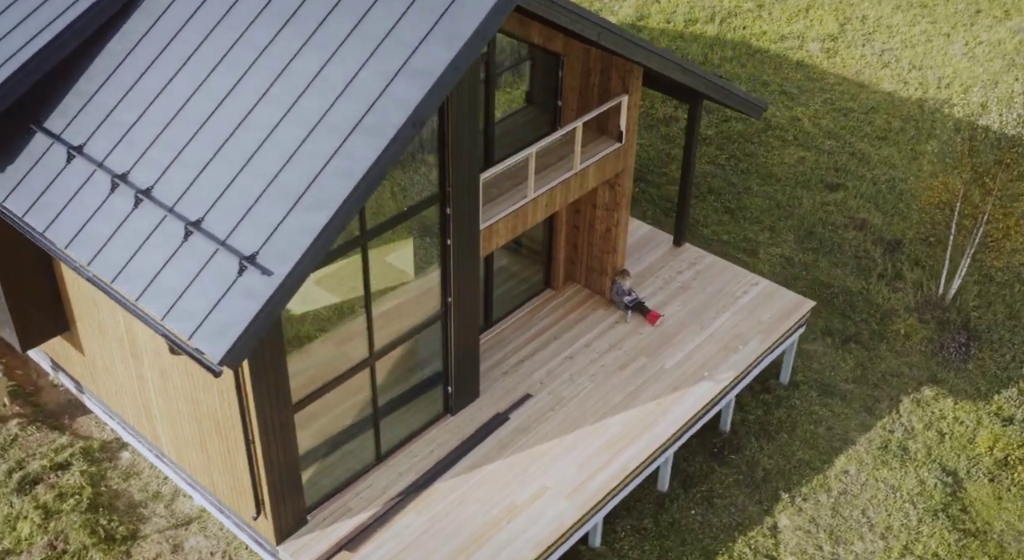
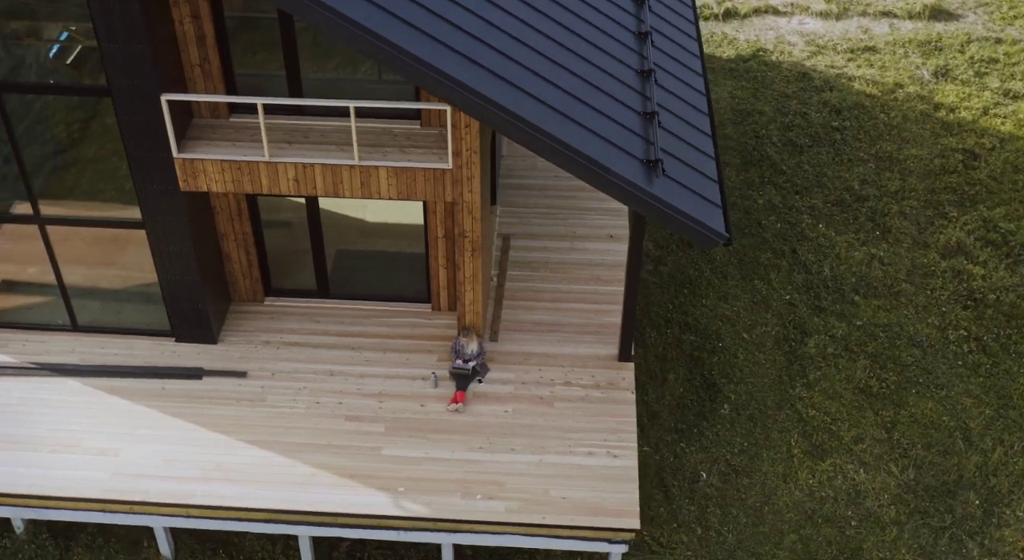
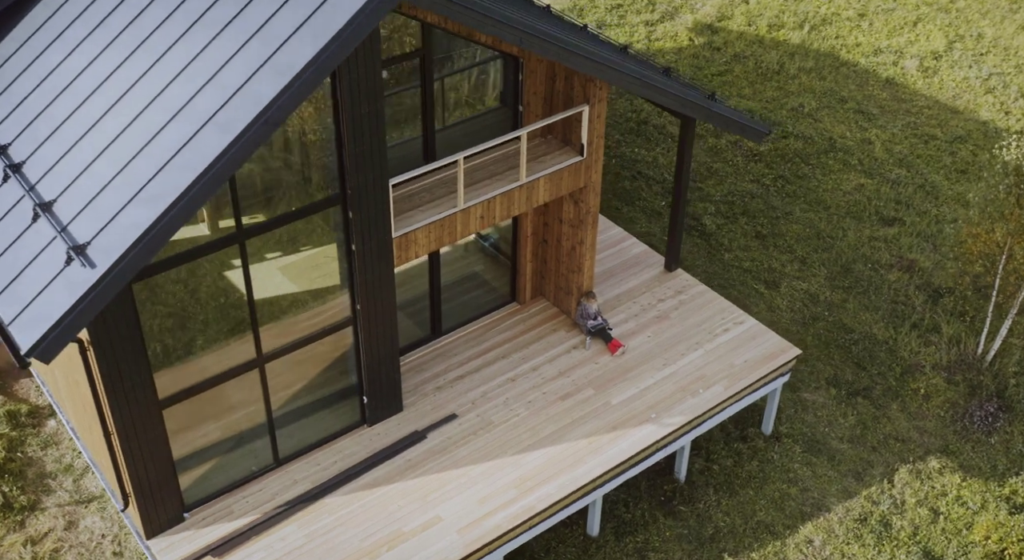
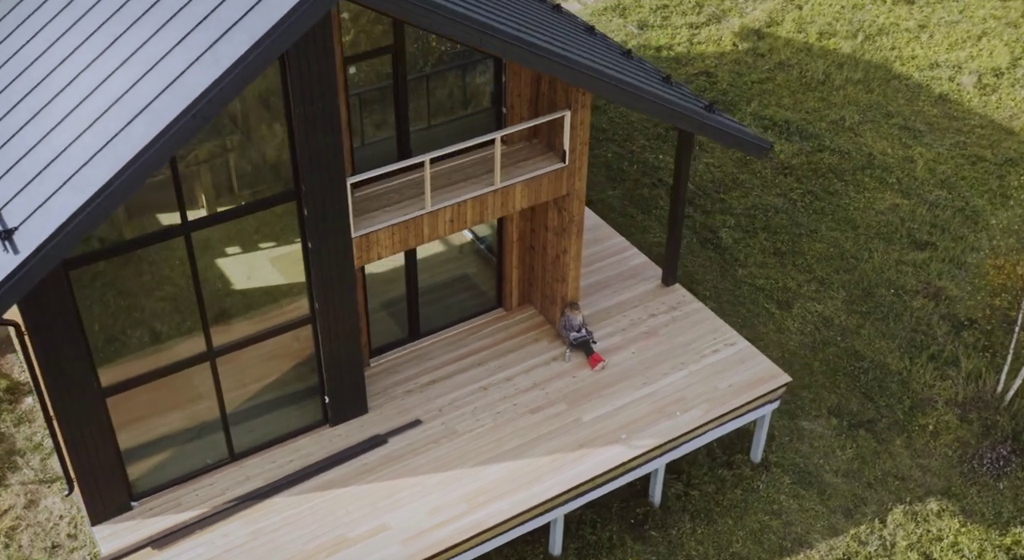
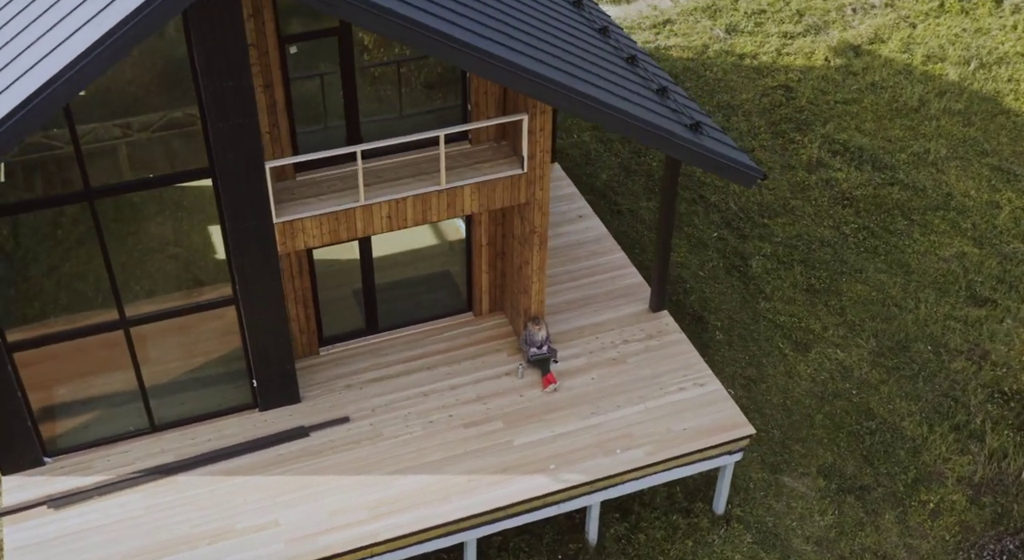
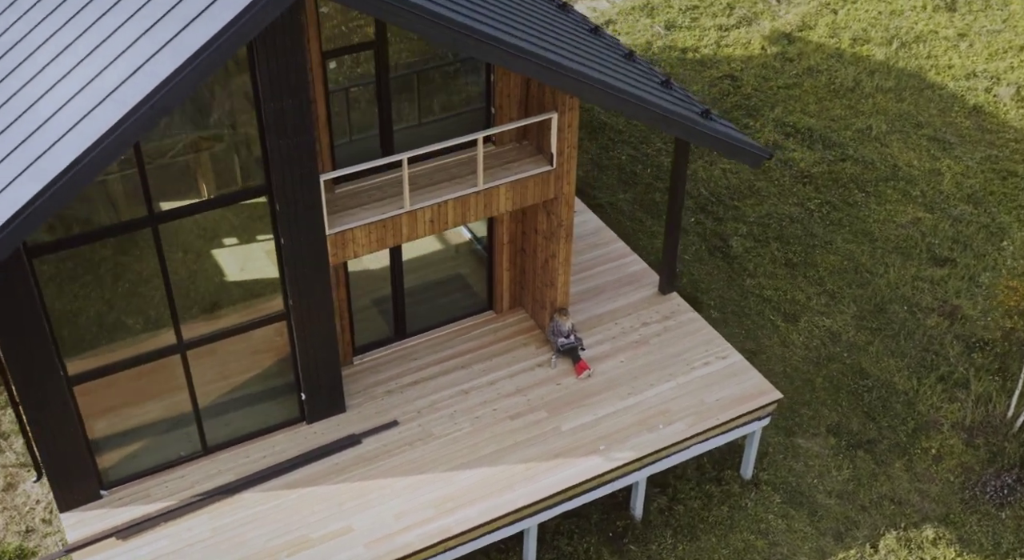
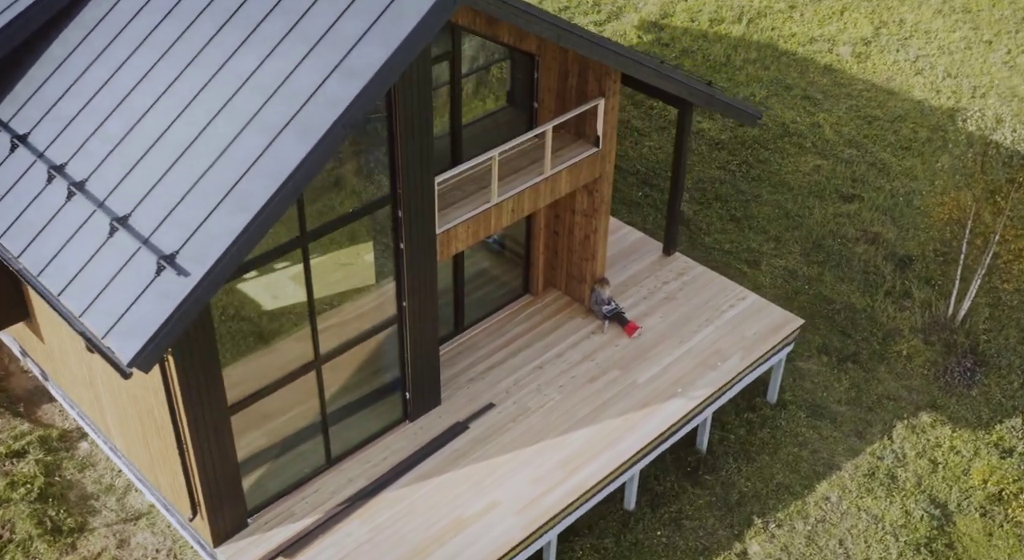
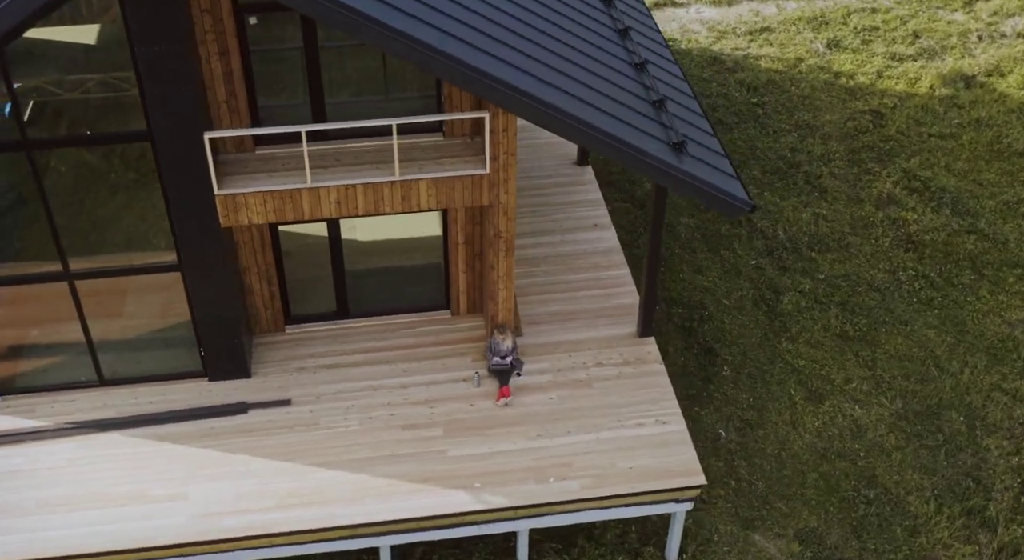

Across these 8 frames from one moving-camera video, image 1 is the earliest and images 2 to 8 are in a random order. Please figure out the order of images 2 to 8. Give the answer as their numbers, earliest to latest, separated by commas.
7, 3, 4, 6, 5, 8, 2
